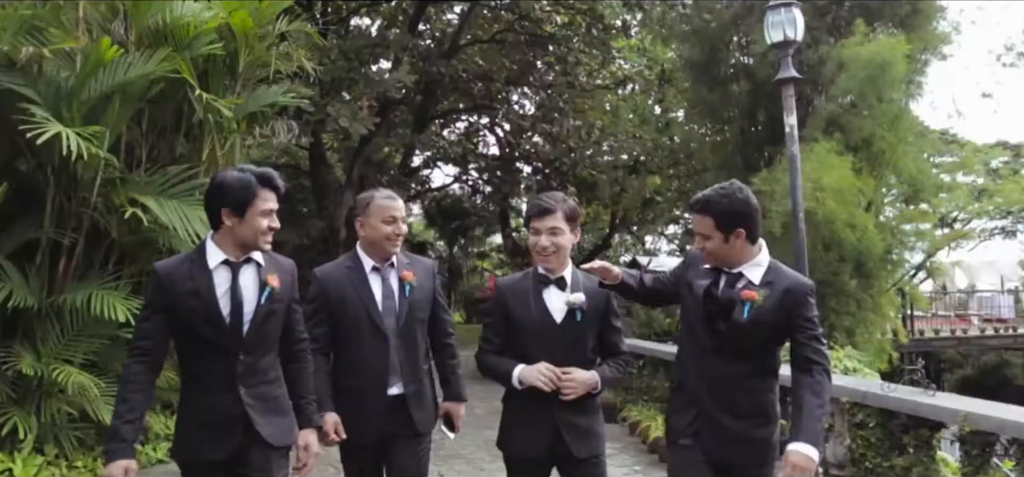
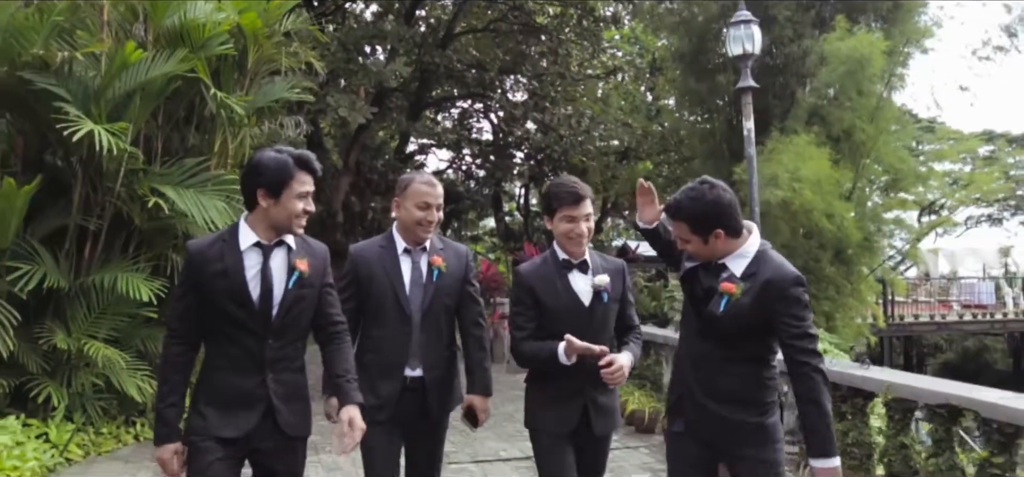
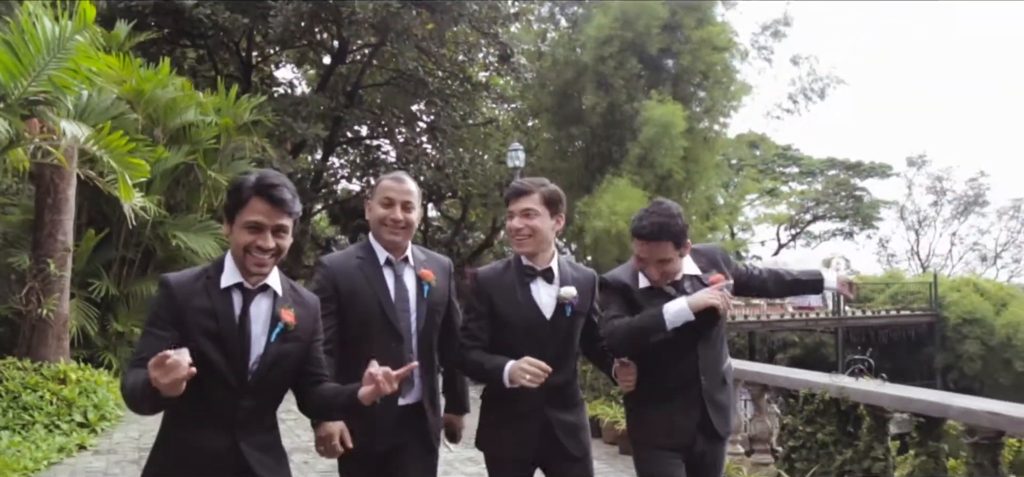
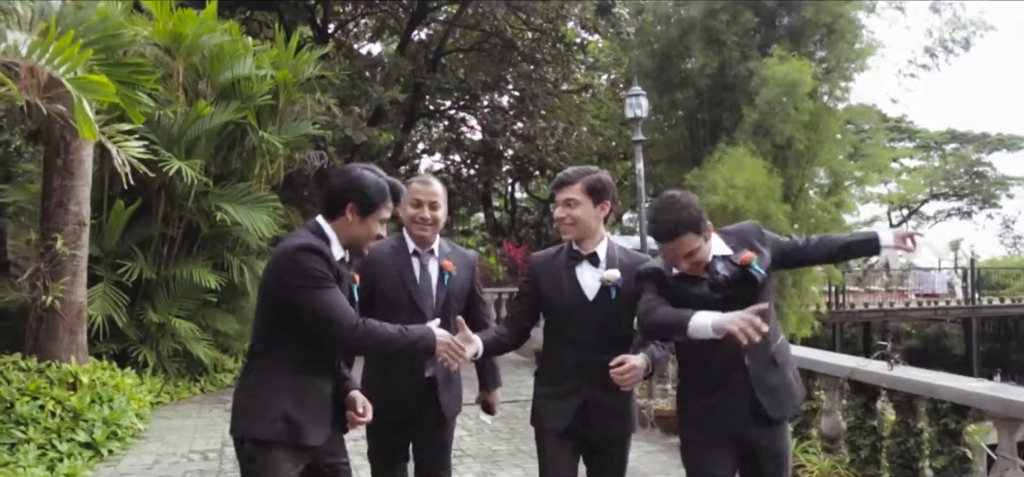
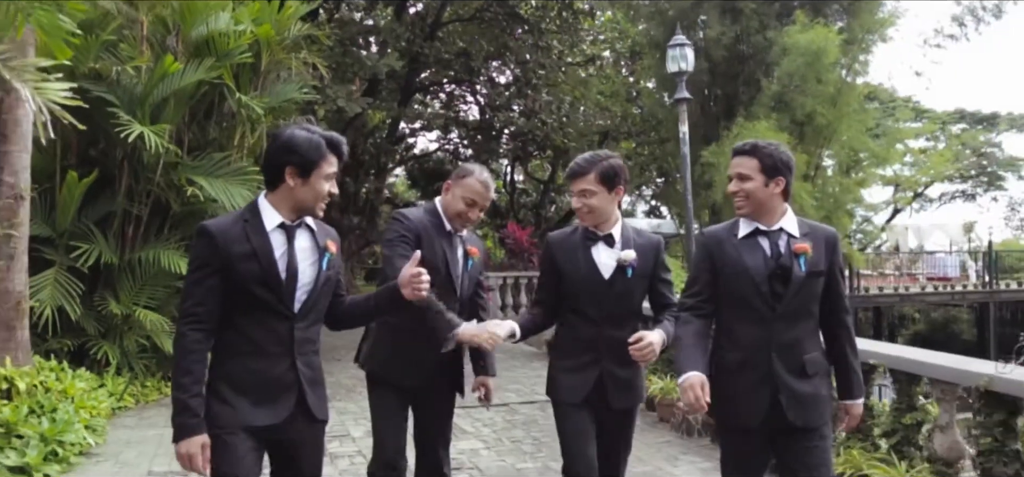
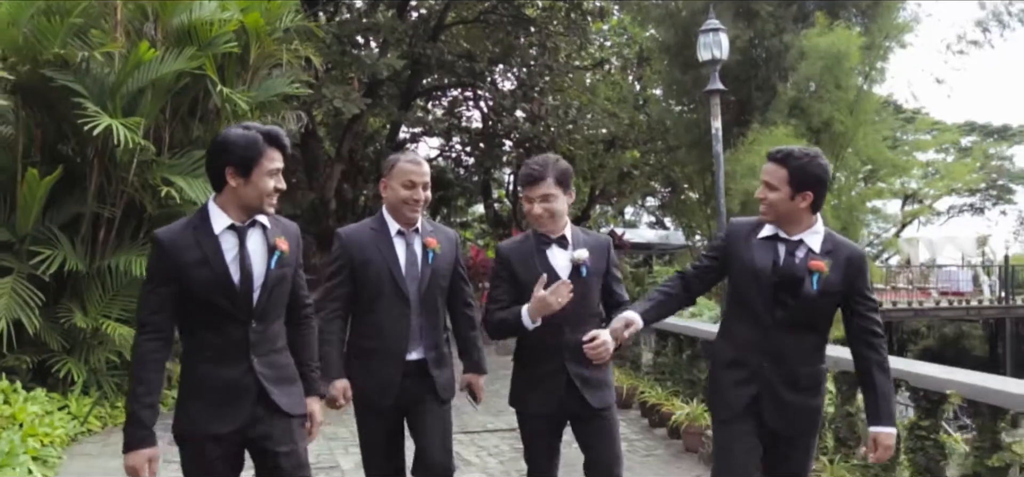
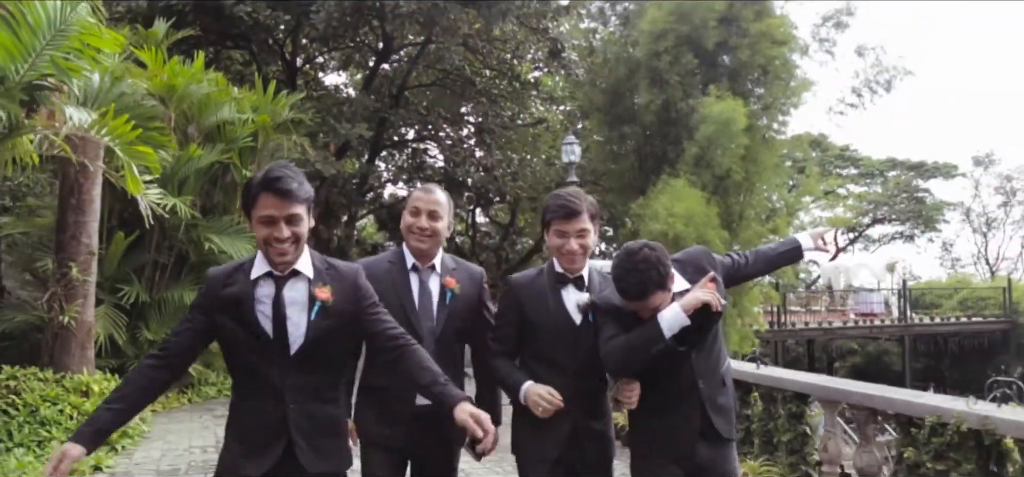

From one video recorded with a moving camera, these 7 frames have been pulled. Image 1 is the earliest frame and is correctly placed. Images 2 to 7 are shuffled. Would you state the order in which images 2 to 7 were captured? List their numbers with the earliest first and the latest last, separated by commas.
2, 6, 5, 4, 7, 3
